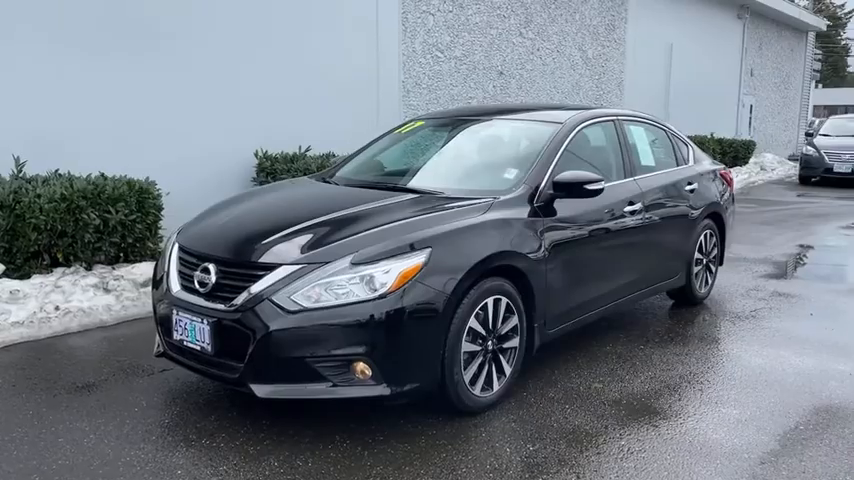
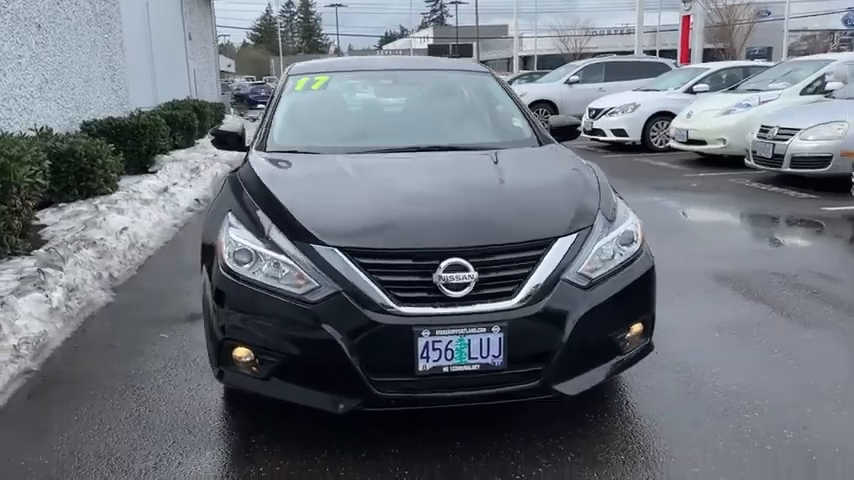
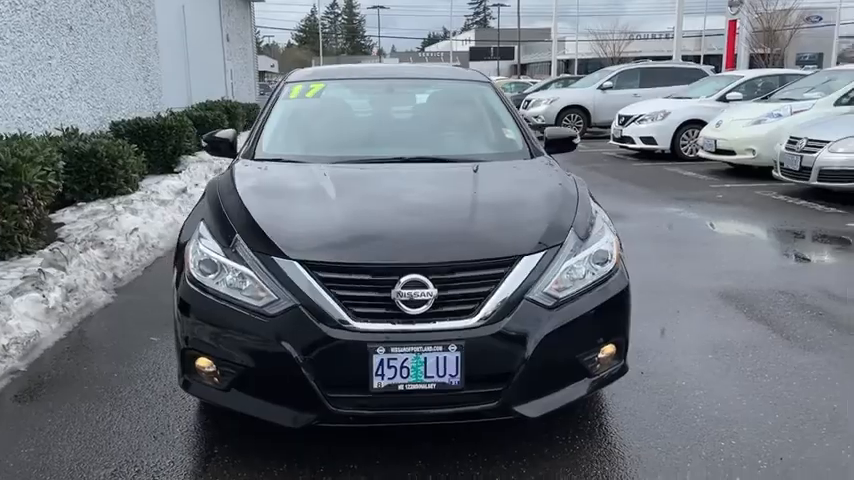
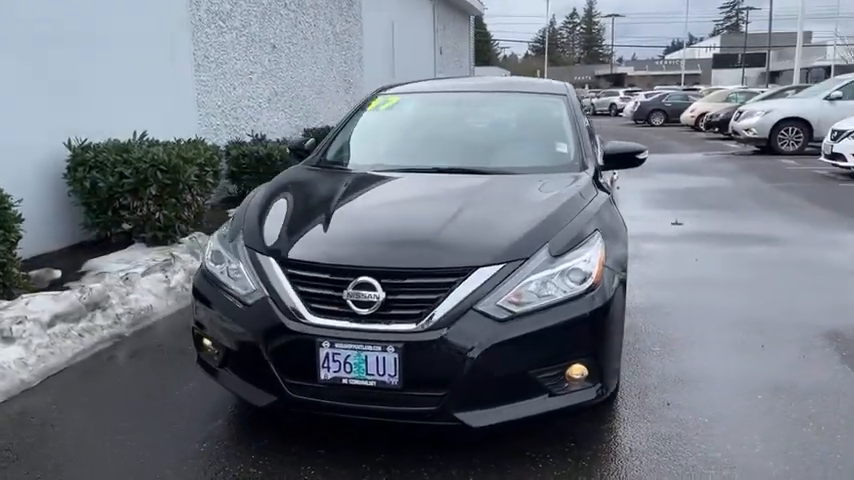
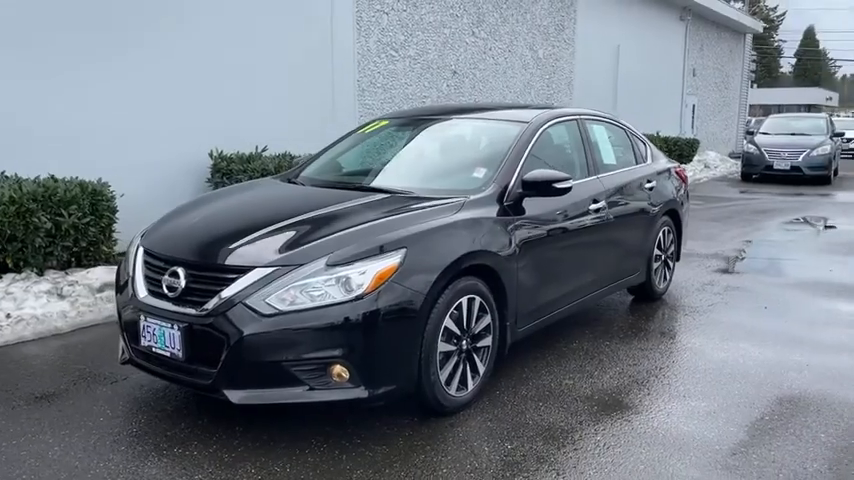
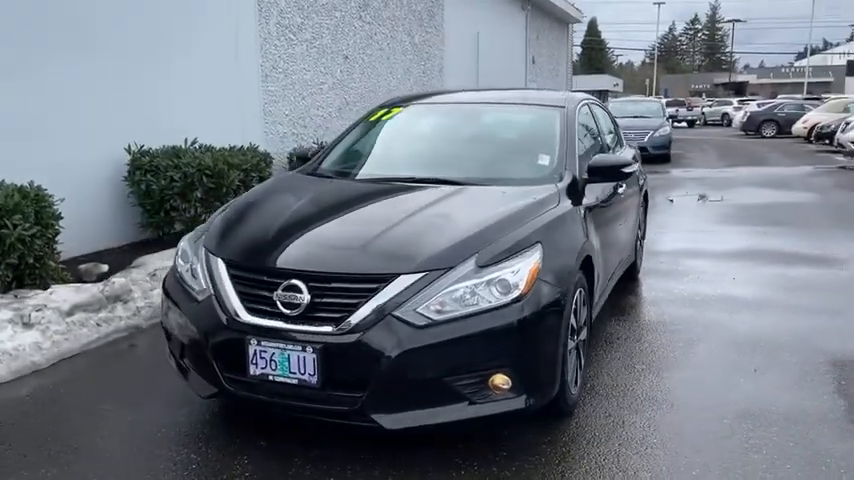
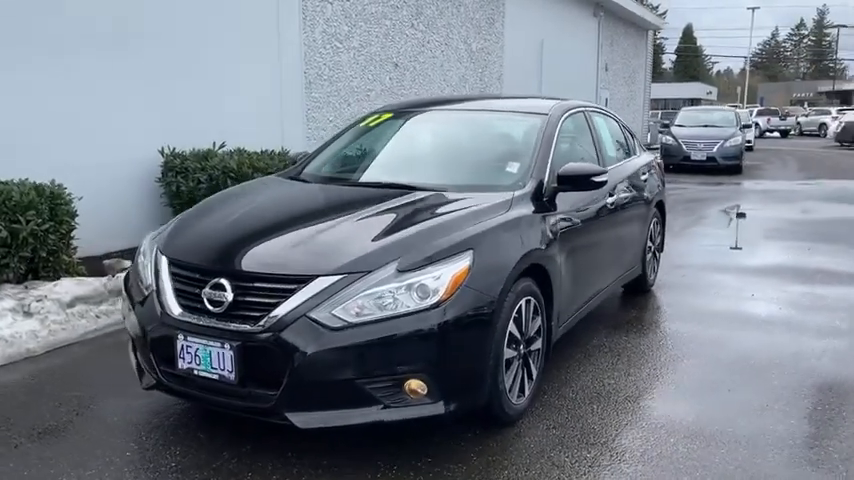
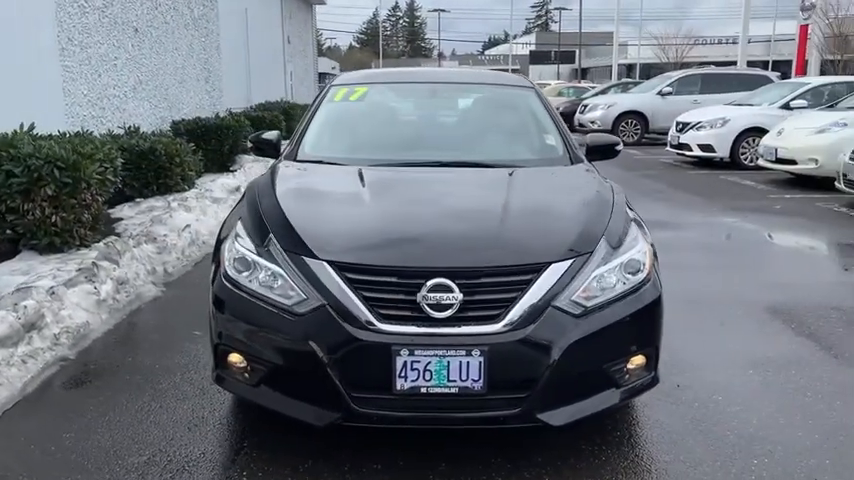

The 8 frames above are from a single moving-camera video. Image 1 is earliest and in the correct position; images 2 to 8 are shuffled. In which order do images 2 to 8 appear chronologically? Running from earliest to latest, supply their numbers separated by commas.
5, 7, 6, 4, 8, 3, 2
